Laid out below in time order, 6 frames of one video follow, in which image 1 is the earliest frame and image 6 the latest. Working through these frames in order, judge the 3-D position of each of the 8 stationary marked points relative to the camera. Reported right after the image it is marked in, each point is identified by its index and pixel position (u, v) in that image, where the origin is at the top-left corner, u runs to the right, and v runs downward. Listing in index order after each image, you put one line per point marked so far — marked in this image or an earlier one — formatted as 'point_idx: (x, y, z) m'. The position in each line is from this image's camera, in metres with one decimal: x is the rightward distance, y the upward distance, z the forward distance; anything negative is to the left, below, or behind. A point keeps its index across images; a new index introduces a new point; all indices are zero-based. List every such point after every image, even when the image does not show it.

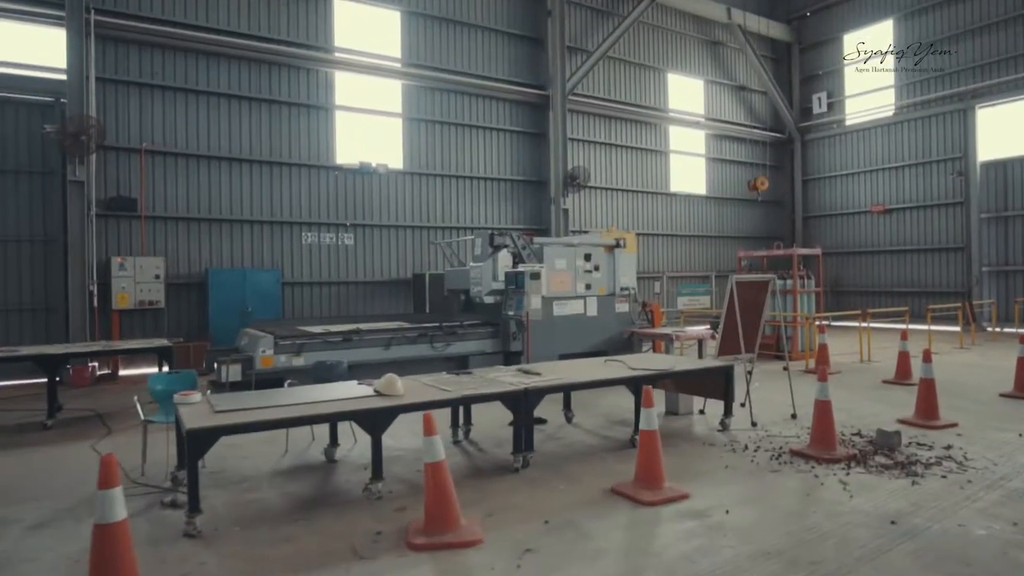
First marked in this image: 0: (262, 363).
0: (-2.1, -0.6, +5.4) m
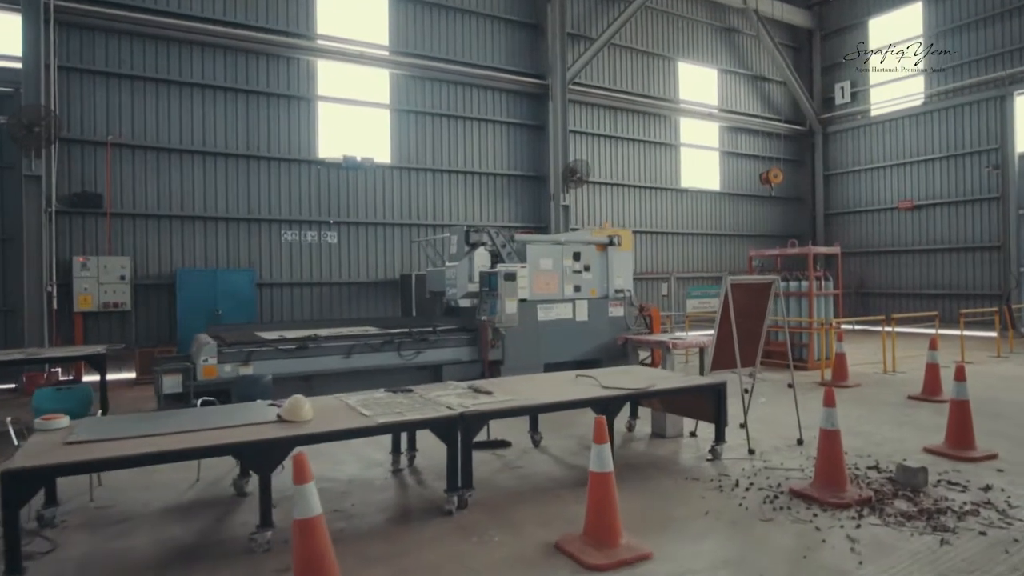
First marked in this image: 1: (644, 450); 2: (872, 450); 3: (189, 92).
0: (-2.3, -0.6, +4.8) m
1: (+0.8, -1.0, +3.9) m
2: (+2.1, -0.9, +3.7) m
3: (-4.0, +2.4, +7.9) m
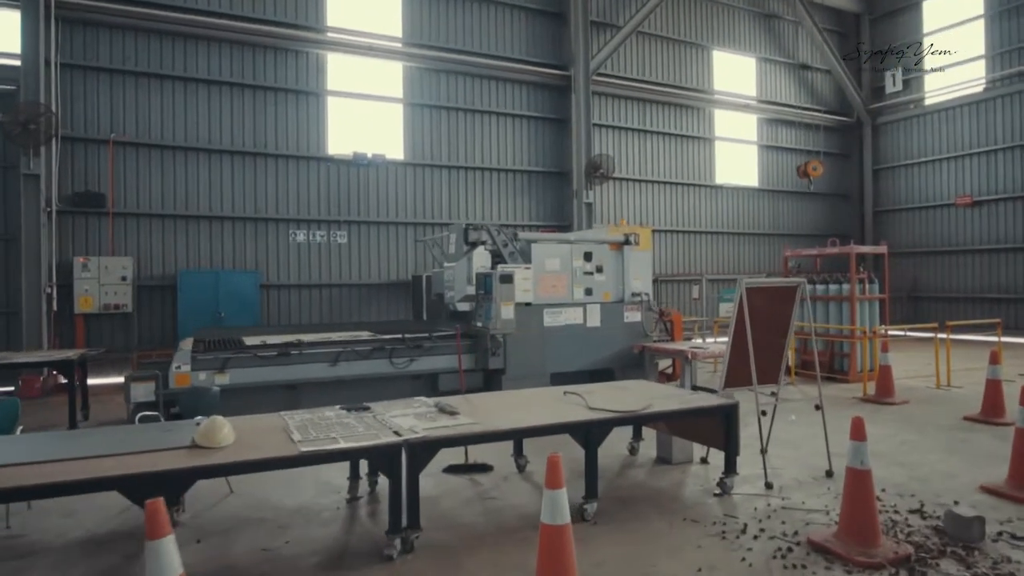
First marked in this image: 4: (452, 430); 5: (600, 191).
0: (-2.4, -0.7, +4.5) m
1: (+0.7, -1.0, +3.4) m
2: (+2.0, -1.0, +3.1) m
3: (-3.8, +2.4, +7.7) m
4: (-0.2, -0.6, +2.7) m
5: (+1.4, +1.5, +10.0) m
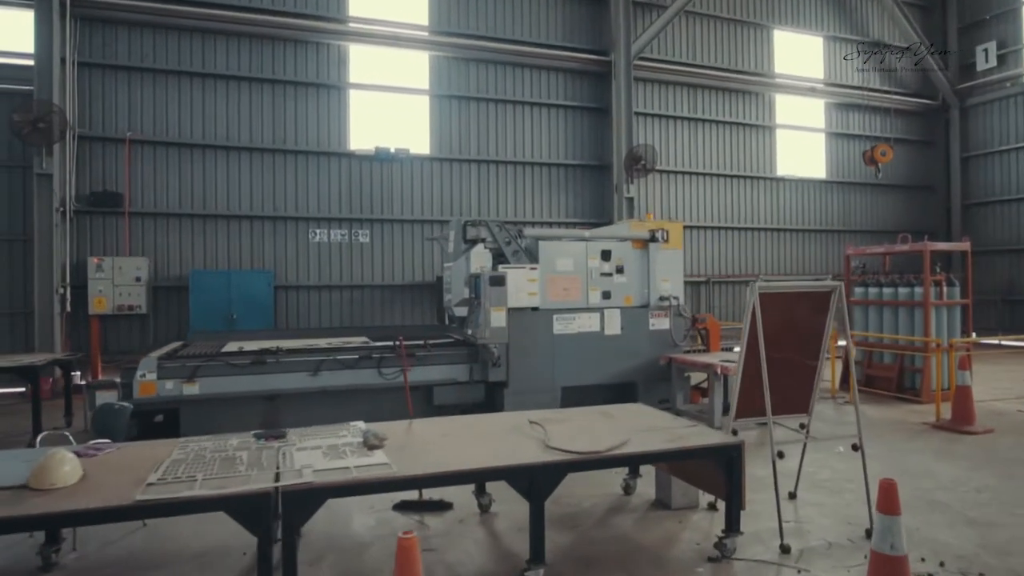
0: (-2.4, -0.7, +4.2) m
1: (+0.5, -1.0, +2.7) m
2: (+1.8, -1.0, +2.3) m
3: (-3.5, +2.4, +7.5) m
4: (-0.5, -0.6, +2.1) m
5: (+1.9, +1.5, +9.2) m
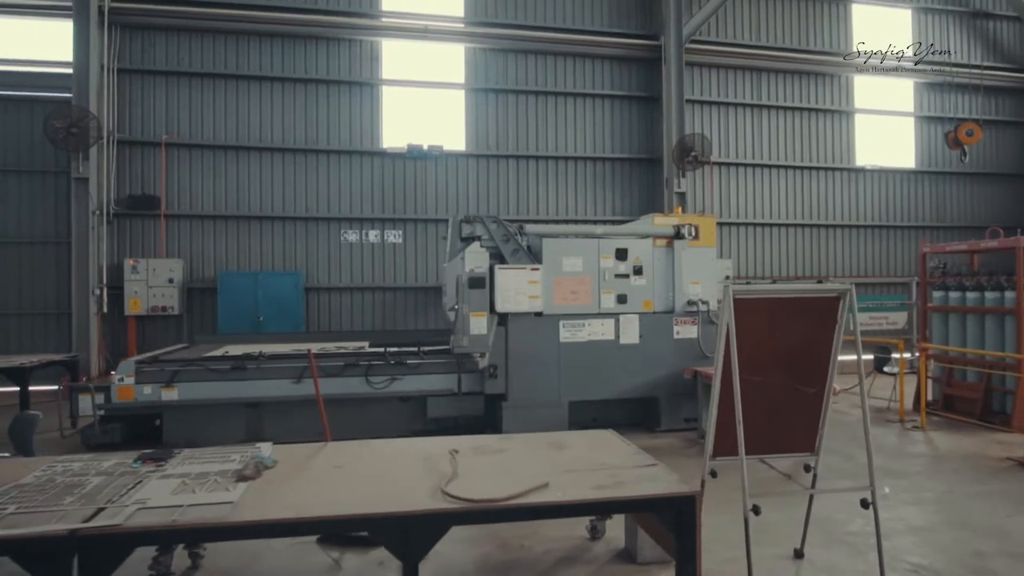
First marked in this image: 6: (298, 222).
0: (-2.5, -0.7, +4.1) m
1: (+0.2, -1.0, +2.2) m
2: (+1.4, -1.0, +1.7) m
3: (-3.1, +2.4, +7.5) m
4: (-0.9, -0.6, +1.7) m
5: (+2.5, +1.4, +8.5) m
6: (-2.5, +0.8, +7.6) m
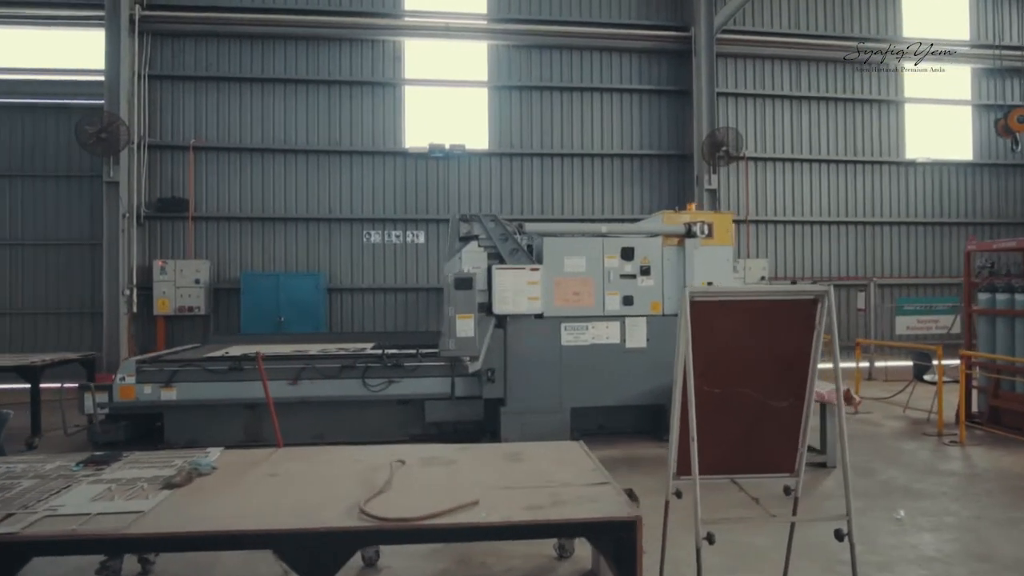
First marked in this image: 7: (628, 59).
0: (-2.5, -0.7, +4.1) m
1: (0.0, -1.0, +2.0) m
2: (+1.2, -1.0, +1.4) m
3: (-2.9, +2.4, +7.6) m
4: (-1.1, -0.6, +1.7) m
5: (+2.8, +1.4, +8.1) m
6: (-2.3, +0.8, +7.7) m
7: (+1.4, +2.9, +8.1) m
